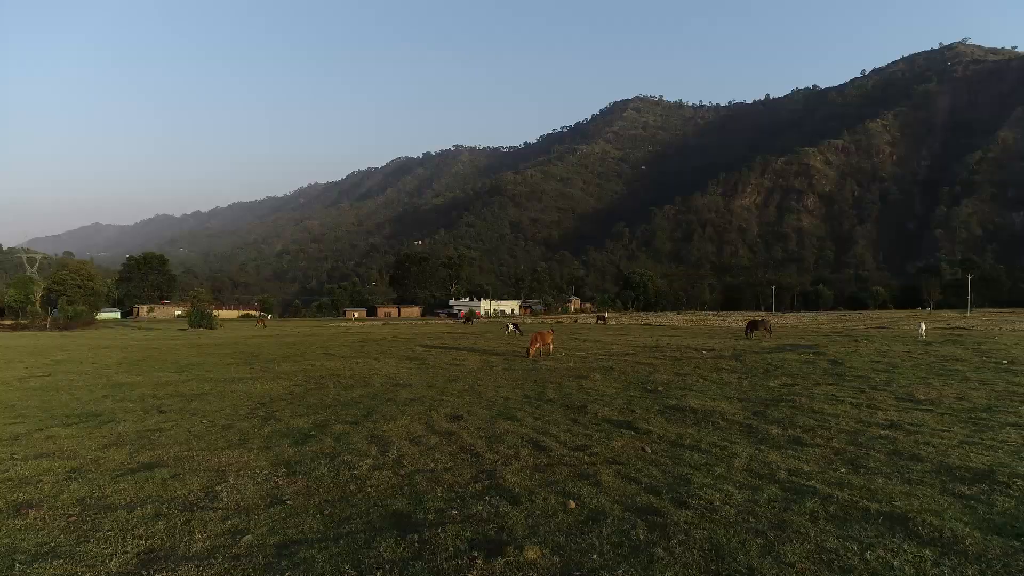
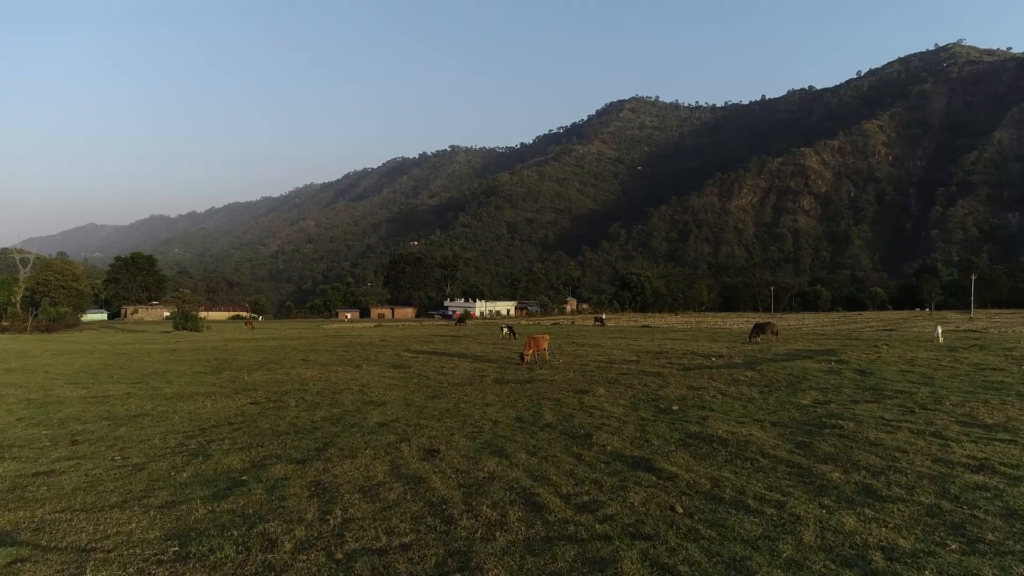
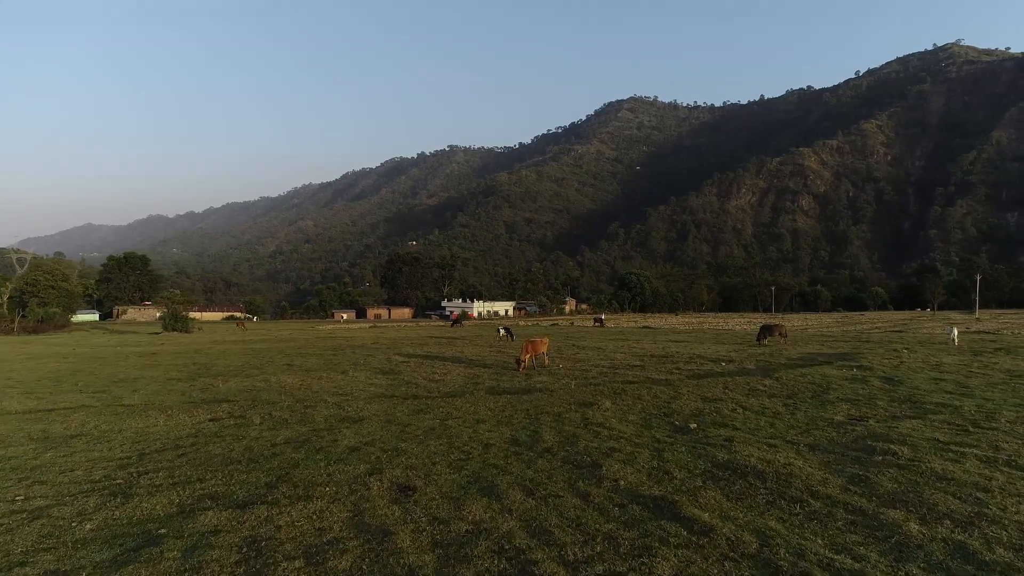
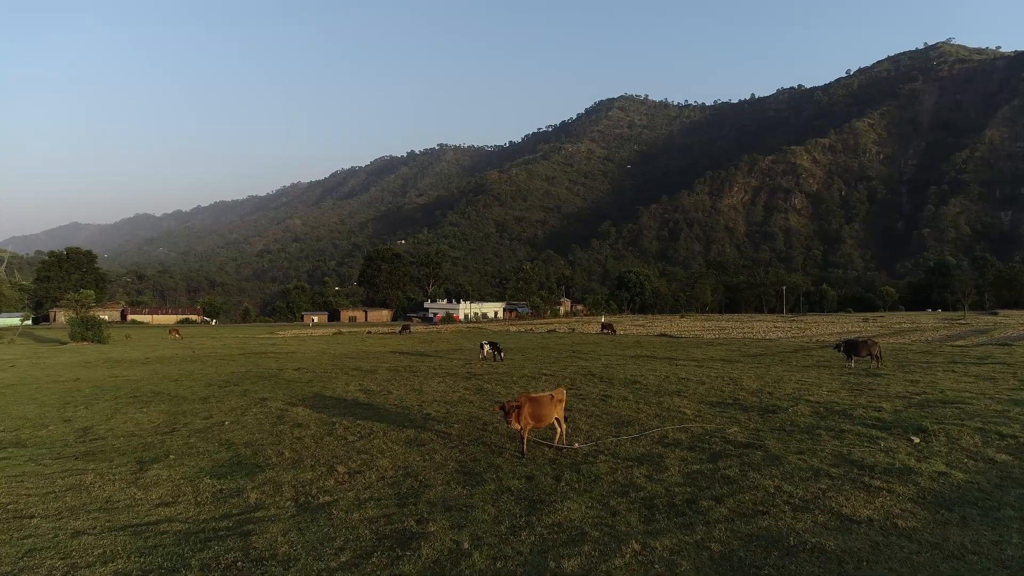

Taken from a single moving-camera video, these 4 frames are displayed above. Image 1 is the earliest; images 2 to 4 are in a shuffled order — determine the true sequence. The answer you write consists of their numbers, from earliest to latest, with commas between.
2, 3, 4
